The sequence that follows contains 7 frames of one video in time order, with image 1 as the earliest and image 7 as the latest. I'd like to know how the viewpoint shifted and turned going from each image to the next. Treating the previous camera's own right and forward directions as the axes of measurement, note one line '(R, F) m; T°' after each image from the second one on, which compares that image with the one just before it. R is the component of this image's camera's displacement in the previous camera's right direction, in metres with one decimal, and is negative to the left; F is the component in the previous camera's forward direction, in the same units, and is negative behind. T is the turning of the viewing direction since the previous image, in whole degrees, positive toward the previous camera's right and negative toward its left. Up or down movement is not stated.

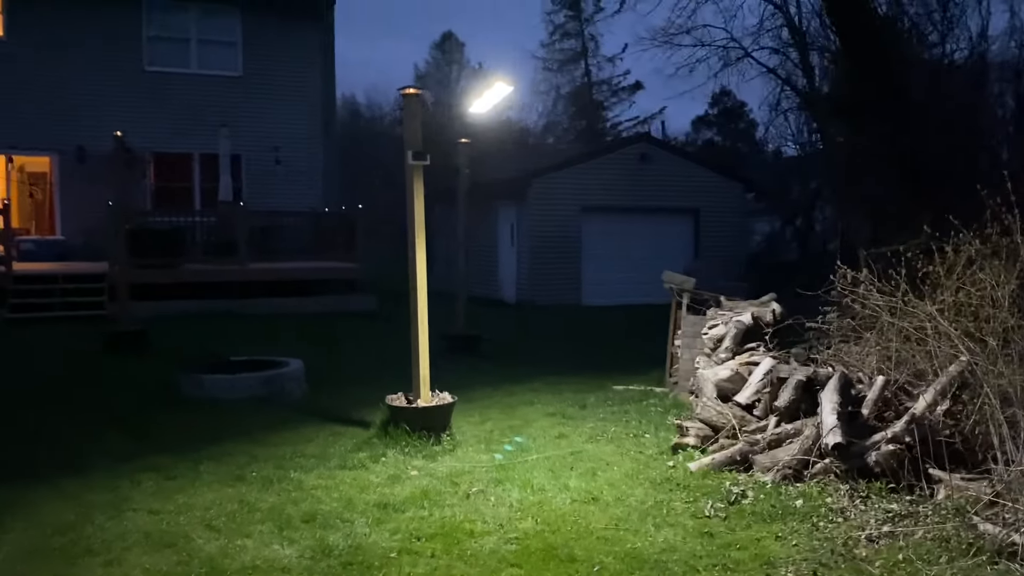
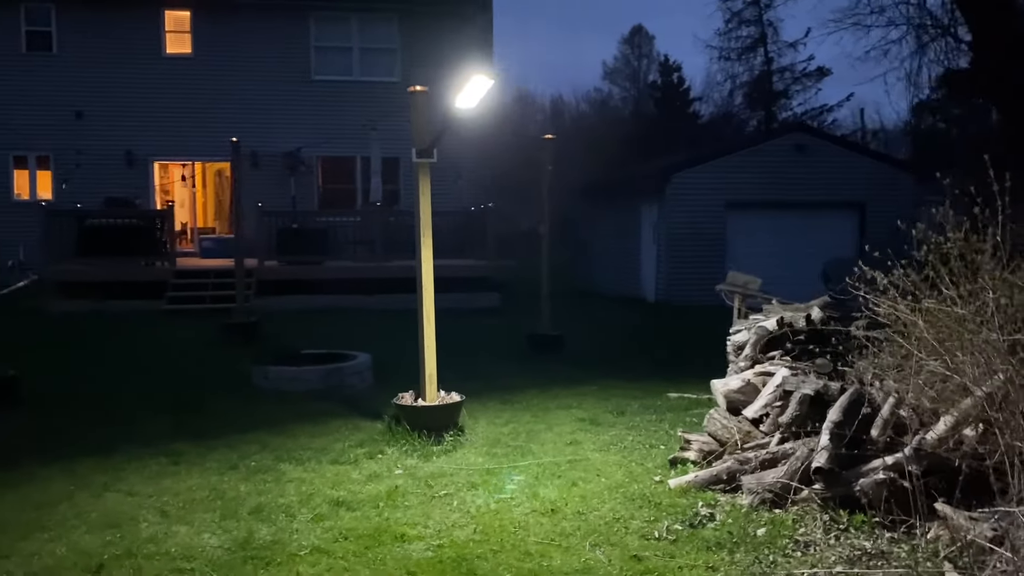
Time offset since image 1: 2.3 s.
(+1.6, +0.4) m; -14°
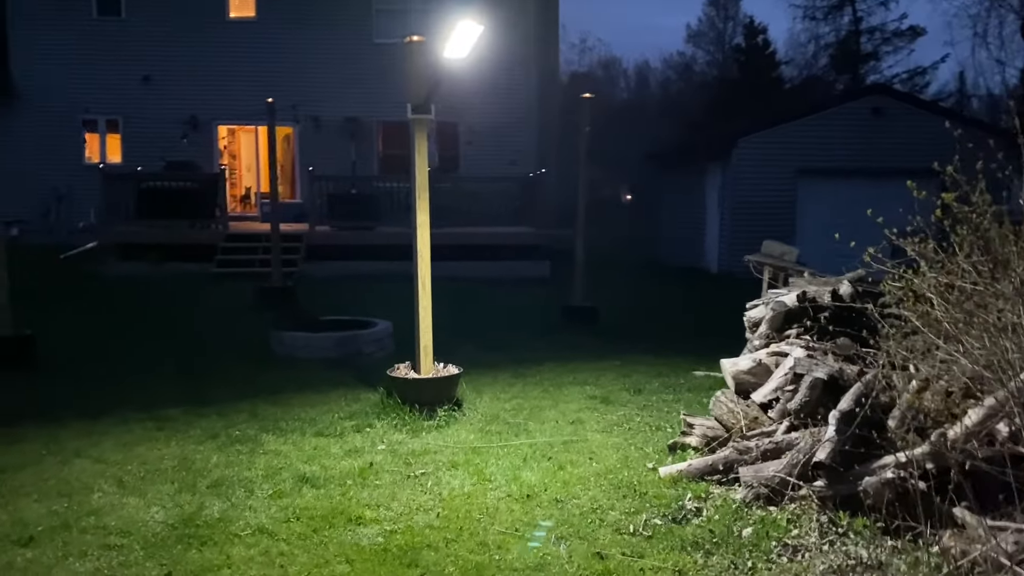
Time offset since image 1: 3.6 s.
(+0.6, +0.5) m; -6°
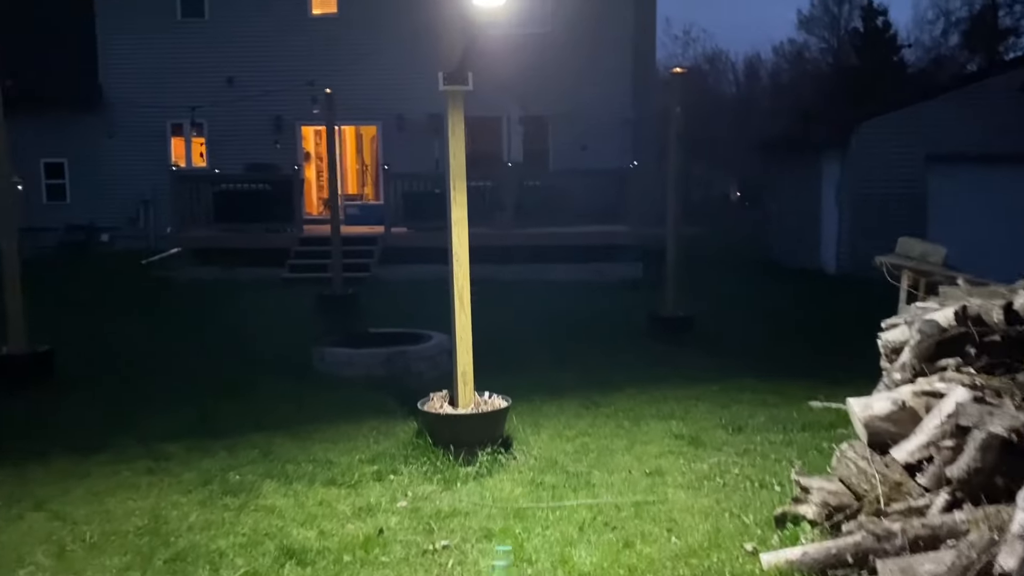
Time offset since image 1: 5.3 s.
(+0.3, +1.4) m; -7°
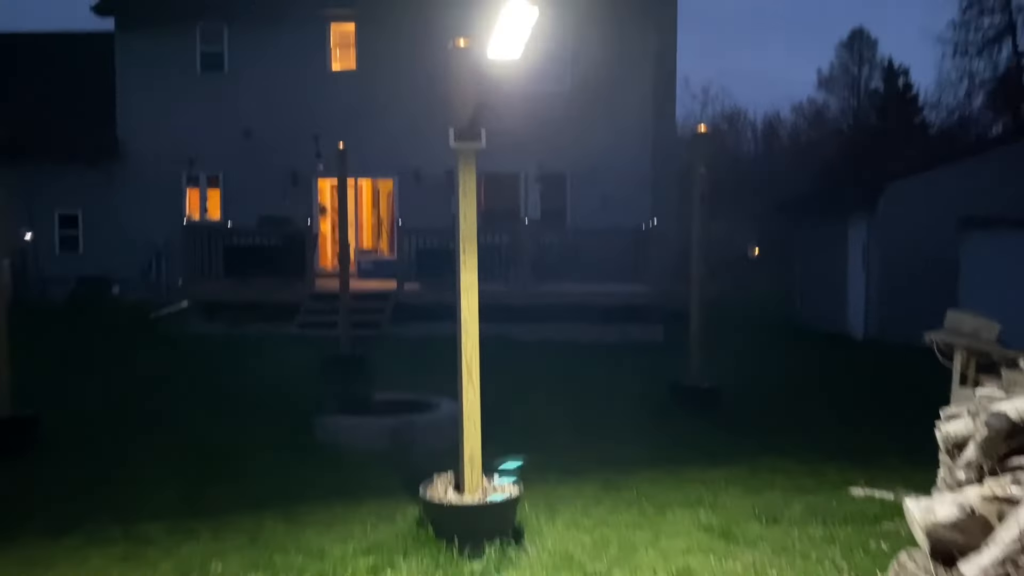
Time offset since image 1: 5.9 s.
(0.0, +0.4) m; -1°
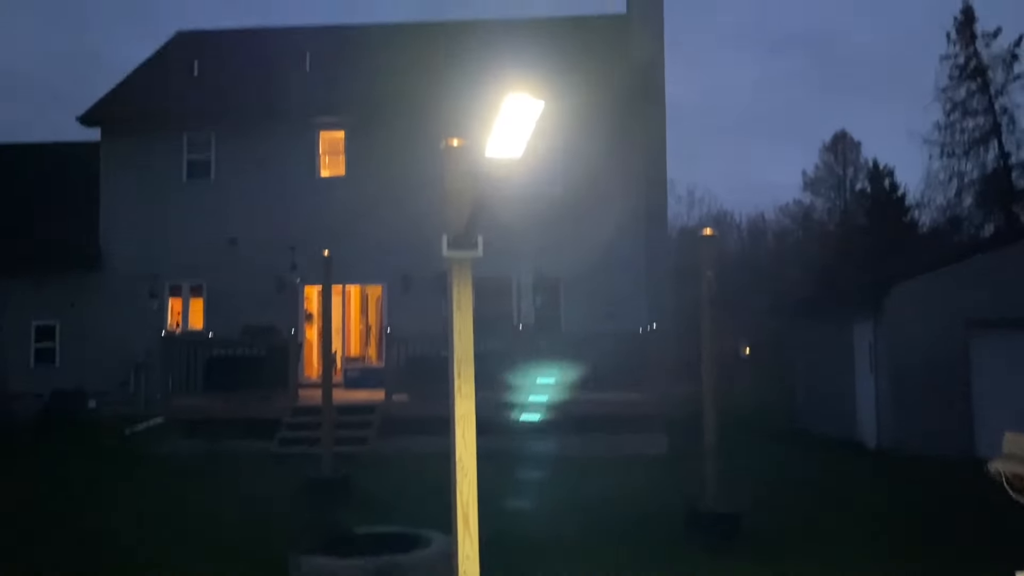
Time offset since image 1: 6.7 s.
(-0.1, +0.6) m; +1°
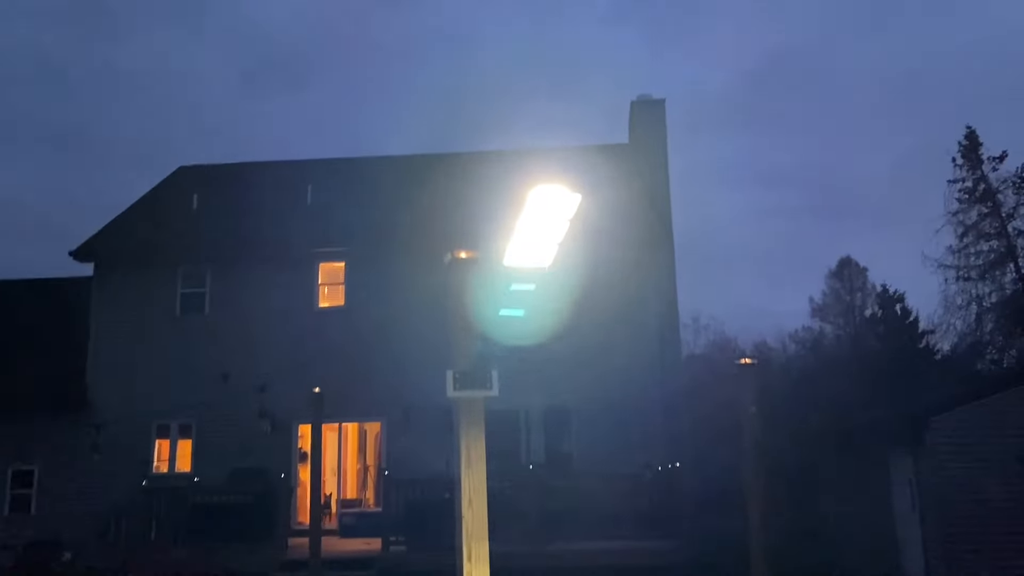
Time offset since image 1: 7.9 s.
(-0.1, +0.9) m; 0°
